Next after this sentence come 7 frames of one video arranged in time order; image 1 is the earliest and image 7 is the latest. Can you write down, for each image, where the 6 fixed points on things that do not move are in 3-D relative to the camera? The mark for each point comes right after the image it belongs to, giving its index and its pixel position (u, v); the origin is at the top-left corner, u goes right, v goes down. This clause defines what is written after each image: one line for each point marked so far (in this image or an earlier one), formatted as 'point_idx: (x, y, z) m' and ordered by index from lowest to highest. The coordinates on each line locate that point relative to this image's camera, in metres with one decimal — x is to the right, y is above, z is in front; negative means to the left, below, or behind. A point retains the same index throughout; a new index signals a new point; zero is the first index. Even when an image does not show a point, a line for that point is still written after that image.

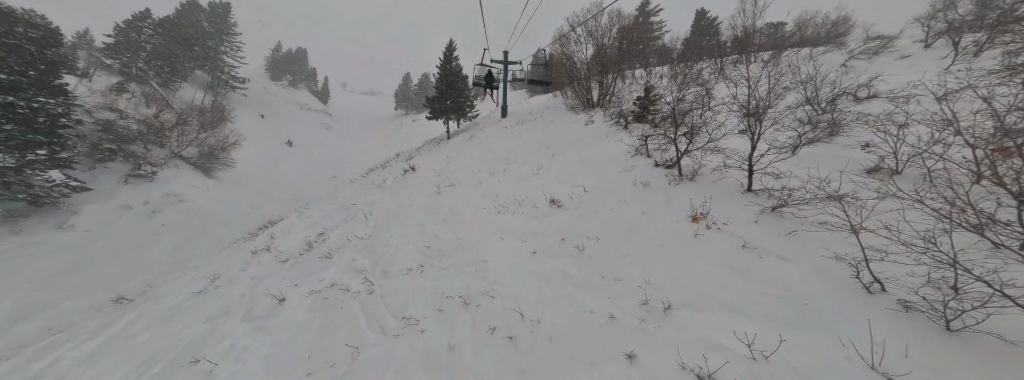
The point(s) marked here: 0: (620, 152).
0: (+3.4, +1.1, +9.2) m
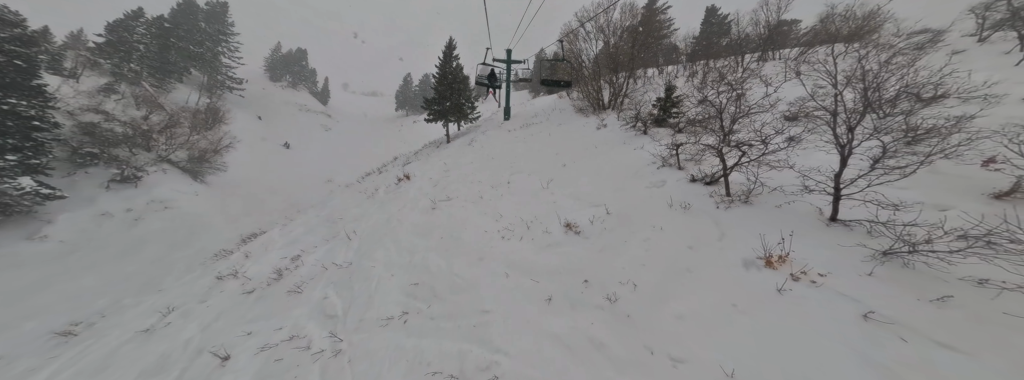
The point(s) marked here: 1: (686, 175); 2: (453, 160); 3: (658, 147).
0: (+3.5, +0.7, +8.0) m
1: (+3.9, +0.3, +6.6) m
2: (-2.9, +1.5, +14.4) m
3: (+4.2, +1.2, +8.4) m
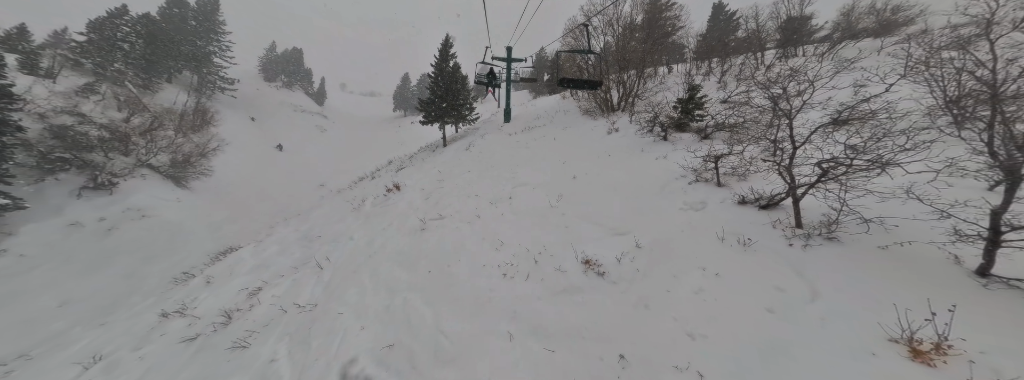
0: (+3.6, +0.3, +6.7) m
1: (+3.9, -0.1, +5.3) m
2: (-2.8, +1.0, +13.2) m
3: (+4.2, +0.8, +7.2) m
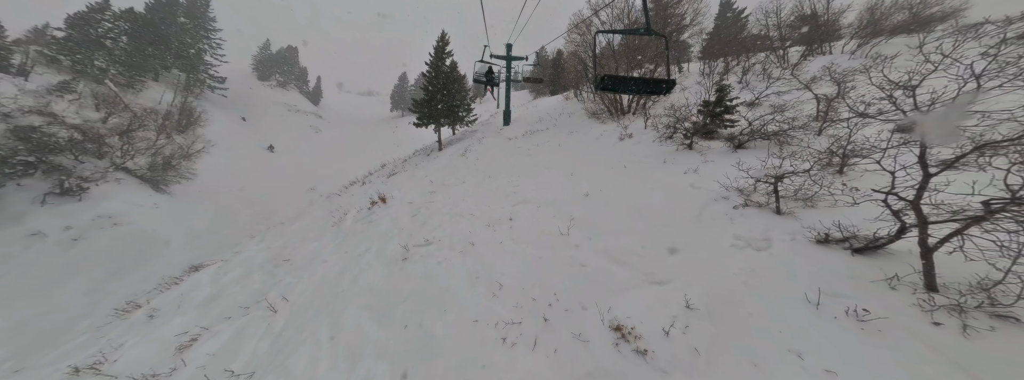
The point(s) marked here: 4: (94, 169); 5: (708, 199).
0: (+3.6, -0.1, +5.4) m
1: (+4.0, -0.5, +4.0) m
2: (-2.8, +0.6, +11.9) m
3: (+4.2, +0.3, +5.9) m
4: (-28.2, +1.4, +19.8) m
5: (+3.6, -0.1, +5.4) m
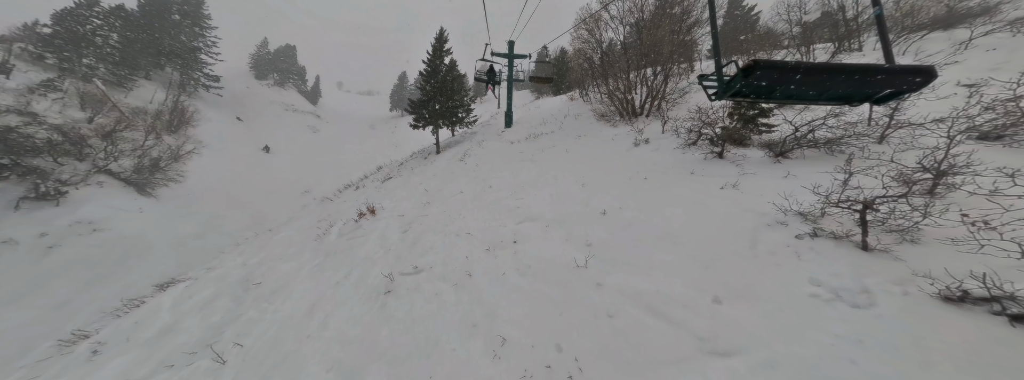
0: (+3.7, -0.5, +4.4) m
1: (+4.0, -0.9, +3.0) m
2: (-2.7, +0.3, +10.8) m
3: (+4.3, 0.0, +4.9) m
4: (-28.1, +1.2, +18.8) m
5: (+3.7, -0.5, +4.4) m
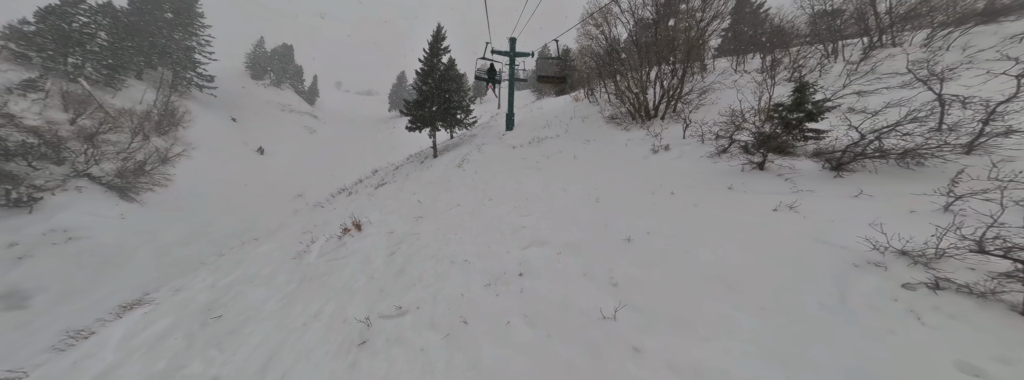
0: (+3.8, -0.8, +3.3) m
1: (+4.1, -1.2, +1.9) m
2: (-2.6, -0.1, +9.8) m
3: (+4.4, -0.4, +3.8) m
4: (-28.0, +0.8, +17.8) m
5: (+3.8, -0.8, +3.3) m
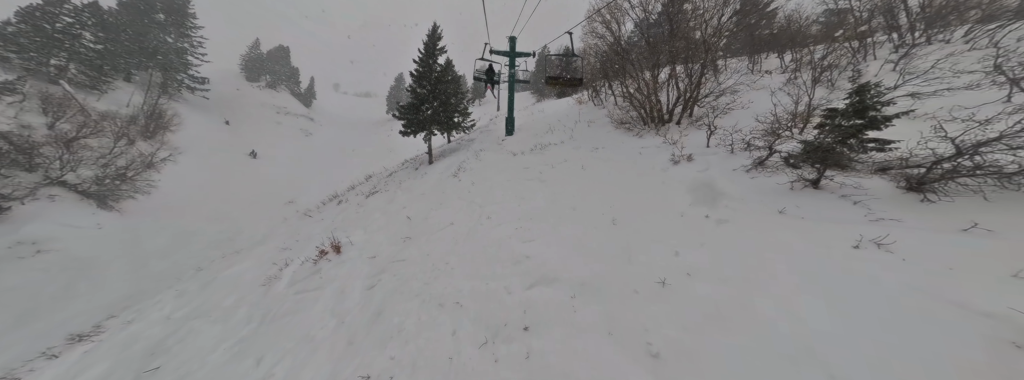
0: (+3.8, -1.2, +2.3) m
1: (+4.2, -1.5, +0.9) m
2: (-2.6, -0.5, +8.8) m
3: (+4.4, -0.7, +2.8) m
4: (-28.0, +0.3, +16.7) m
5: (+3.8, -1.2, +2.3) m
